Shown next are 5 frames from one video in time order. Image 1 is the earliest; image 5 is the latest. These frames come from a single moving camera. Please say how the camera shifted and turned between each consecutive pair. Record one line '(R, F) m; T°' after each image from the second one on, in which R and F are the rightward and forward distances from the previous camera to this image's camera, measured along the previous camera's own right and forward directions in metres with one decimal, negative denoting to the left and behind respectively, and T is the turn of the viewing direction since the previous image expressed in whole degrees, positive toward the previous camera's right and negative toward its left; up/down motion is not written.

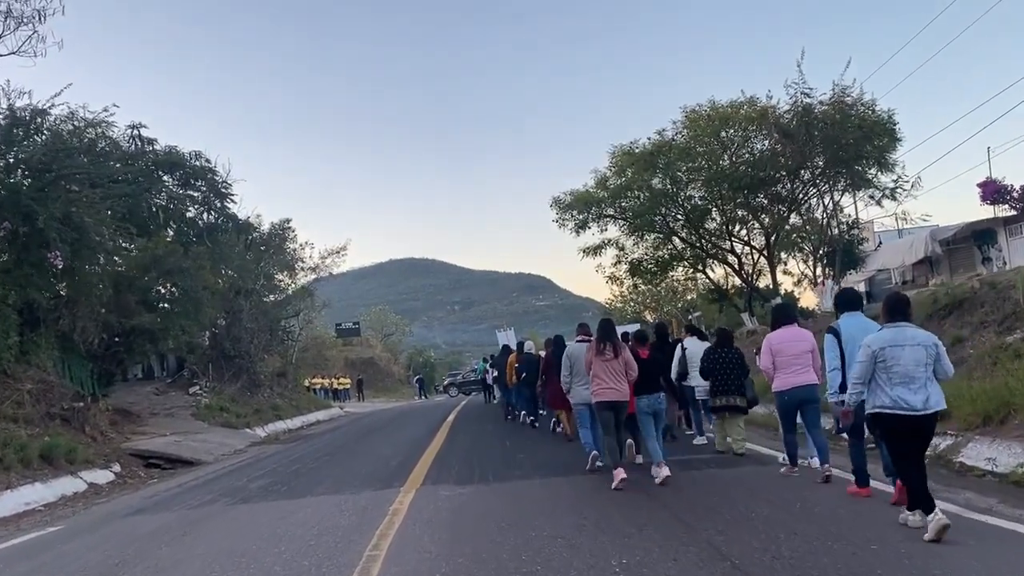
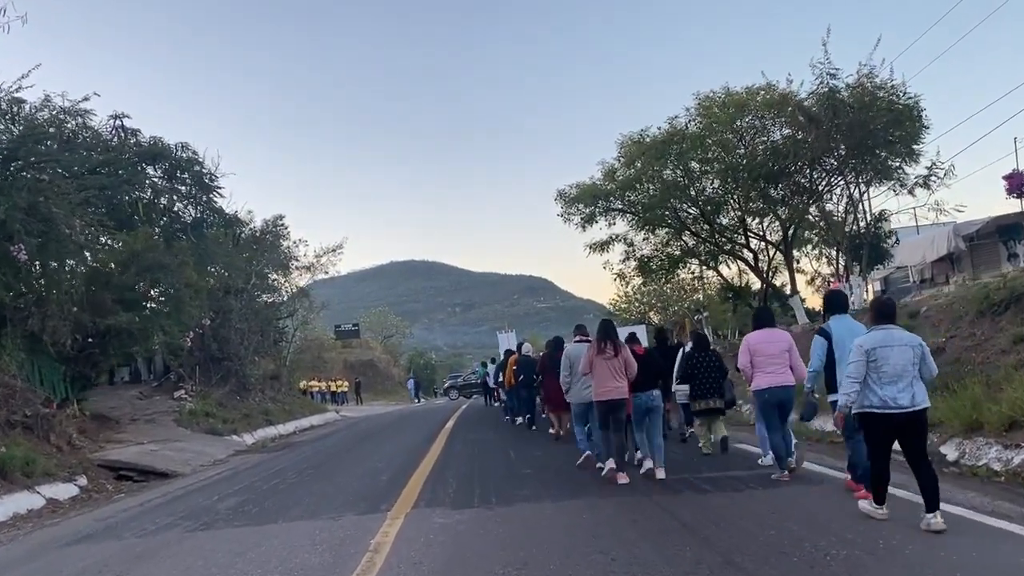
(0.0, +1.6) m; 0°
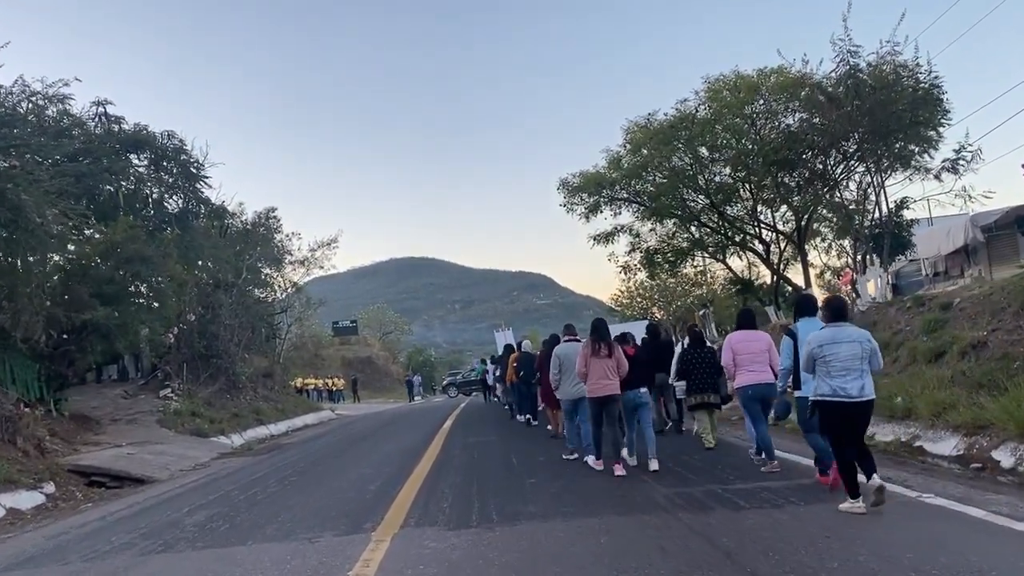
(0.0, +1.2) m; 0°
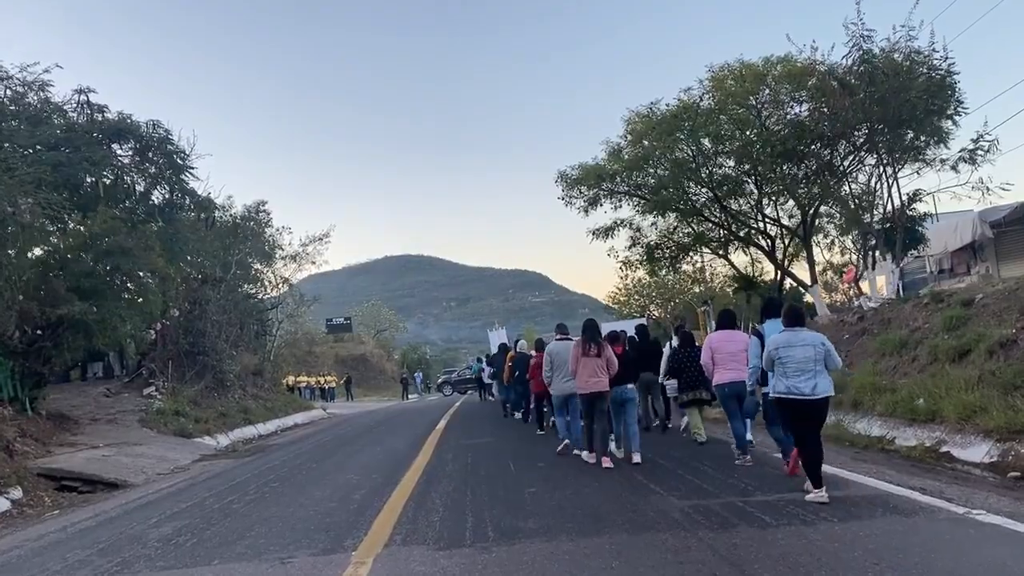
(0.0, +0.9) m; 0°
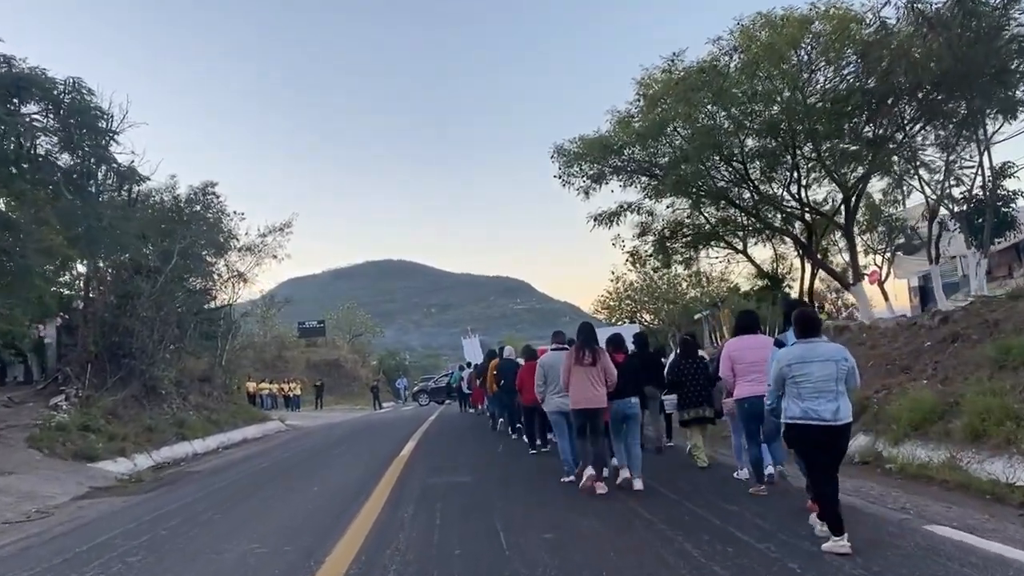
(-0.1, +4.3) m; +1°
